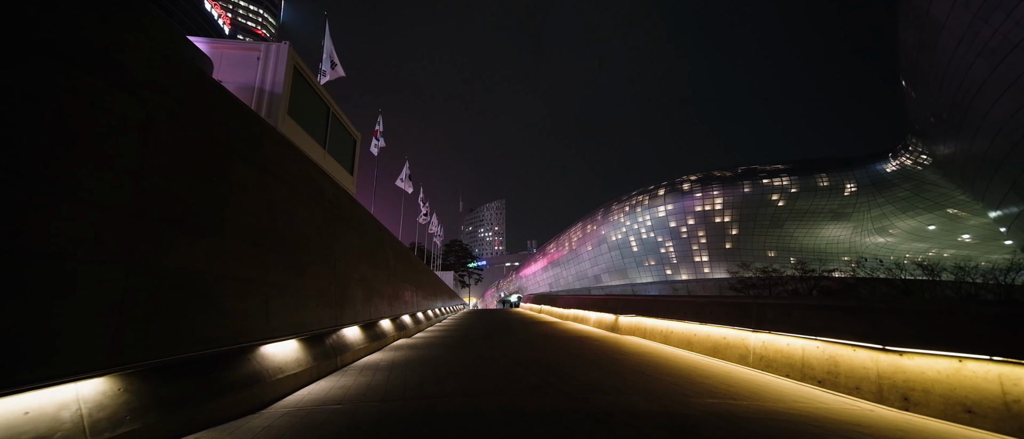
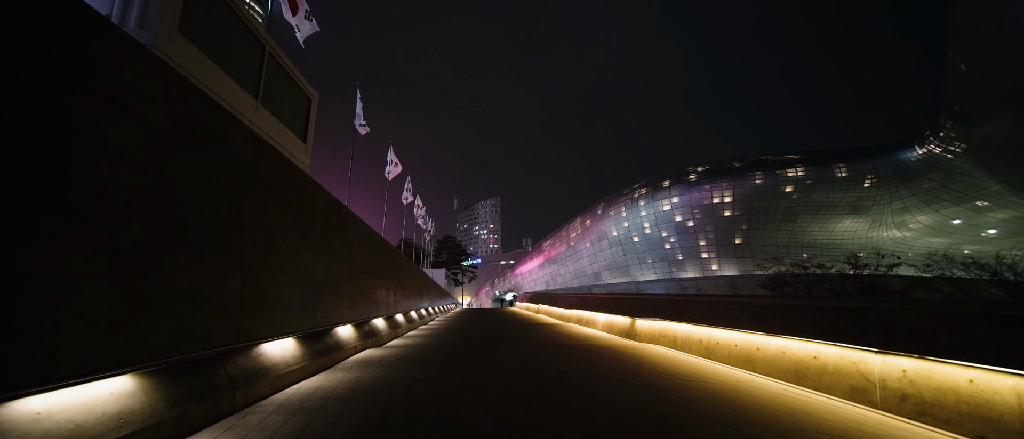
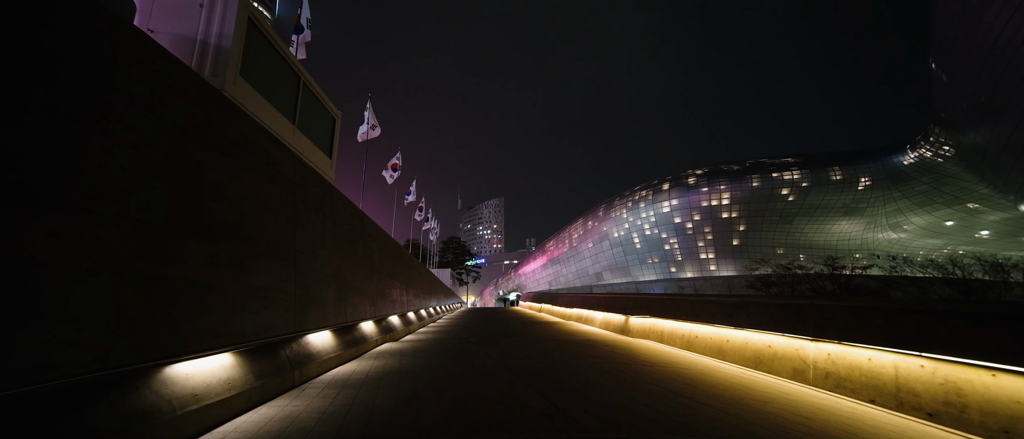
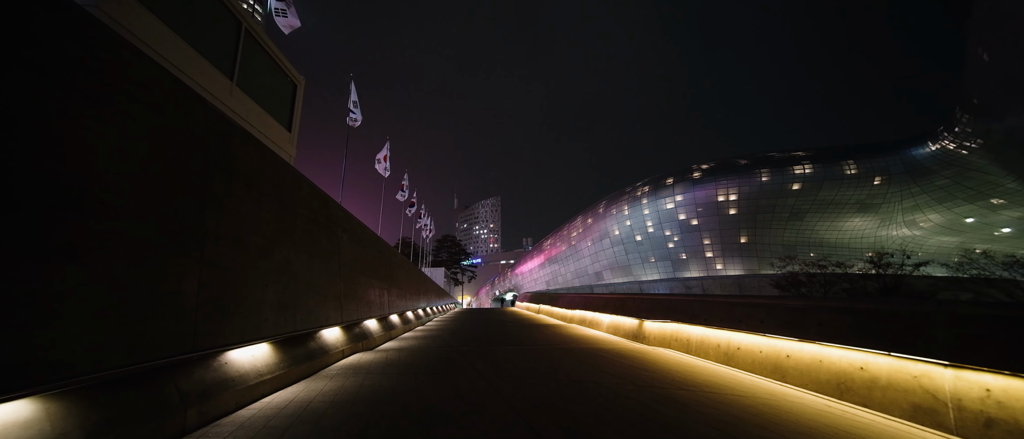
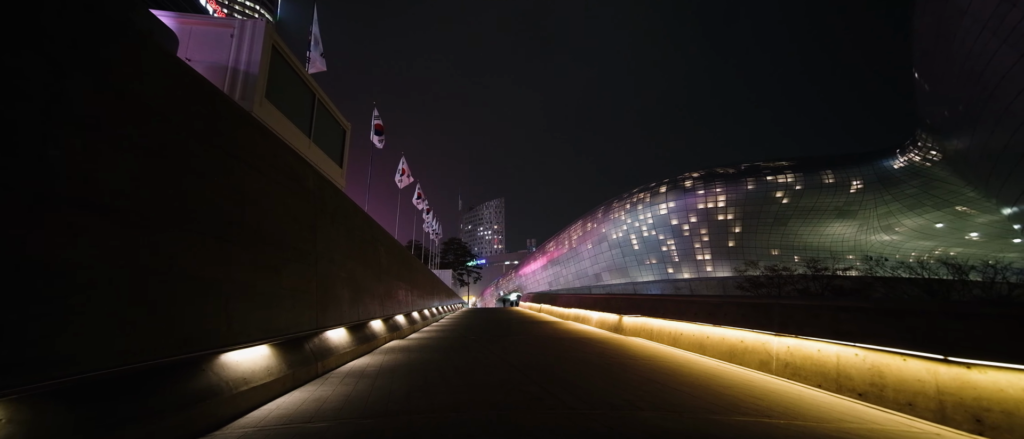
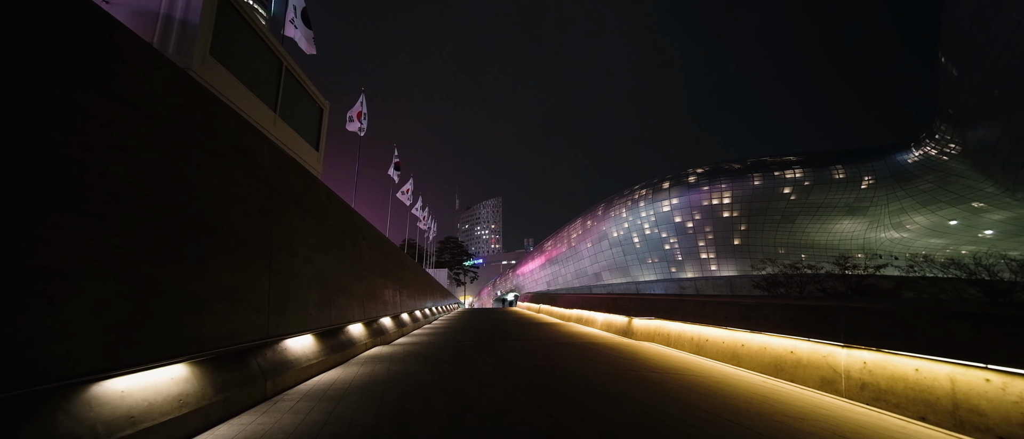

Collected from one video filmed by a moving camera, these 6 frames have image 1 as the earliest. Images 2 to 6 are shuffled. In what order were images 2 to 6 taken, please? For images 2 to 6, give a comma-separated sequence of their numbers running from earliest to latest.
5, 3, 6, 2, 4
